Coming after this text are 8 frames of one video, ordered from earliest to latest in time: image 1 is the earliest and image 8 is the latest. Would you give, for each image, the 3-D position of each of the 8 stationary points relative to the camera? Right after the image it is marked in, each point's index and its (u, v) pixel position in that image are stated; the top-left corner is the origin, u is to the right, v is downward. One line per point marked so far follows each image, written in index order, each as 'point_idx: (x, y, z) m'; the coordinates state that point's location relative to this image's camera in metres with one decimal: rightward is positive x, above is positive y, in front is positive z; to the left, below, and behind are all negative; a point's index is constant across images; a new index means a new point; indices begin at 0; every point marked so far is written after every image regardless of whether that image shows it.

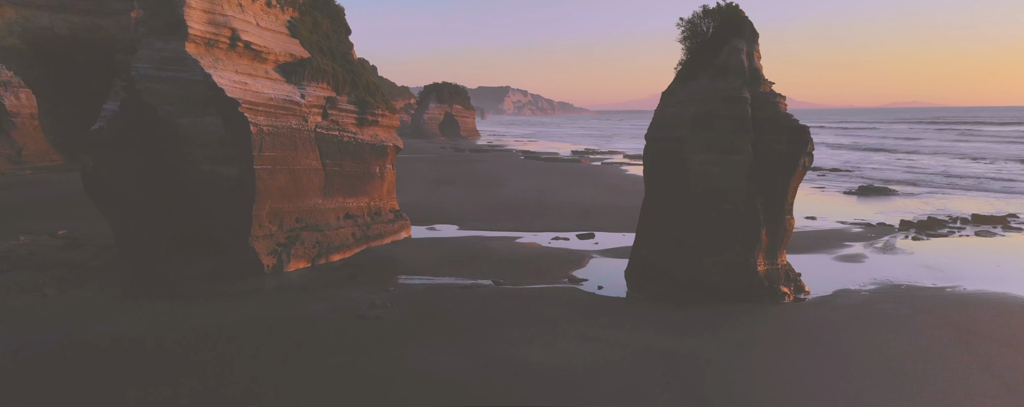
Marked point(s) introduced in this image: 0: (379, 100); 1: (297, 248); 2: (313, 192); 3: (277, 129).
0: (-2.8, +2.2, +12.6) m
1: (-3.5, -0.7, +9.9) m
2: (-3.6, +0.2, +10.7) m
3: (-3.9, +1.2, +10.0) m
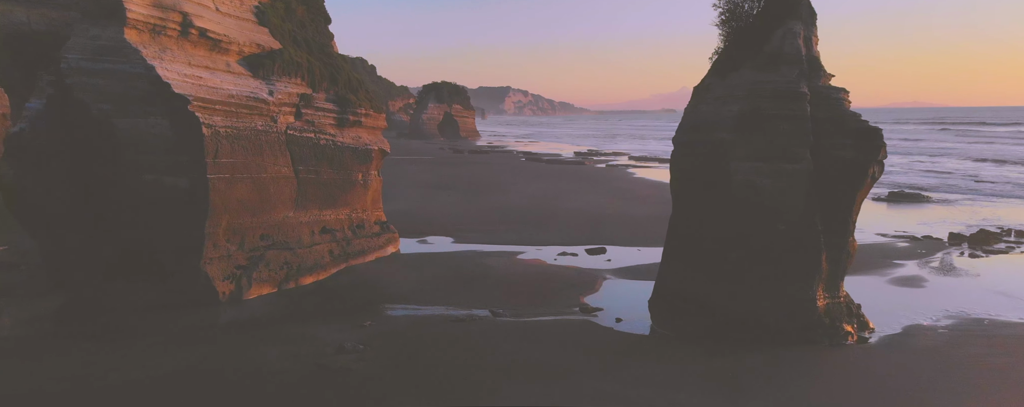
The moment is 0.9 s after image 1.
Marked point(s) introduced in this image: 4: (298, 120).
0: (-2.8, +2.0, +11.1) m
1: (-3.5, -1.0, +8.4) m
2: (-3.5, 0.0, +9.2) m
3: (-3.9, +1.0, +8.6) m
4: (-3.5, +1.4, +9.8) m
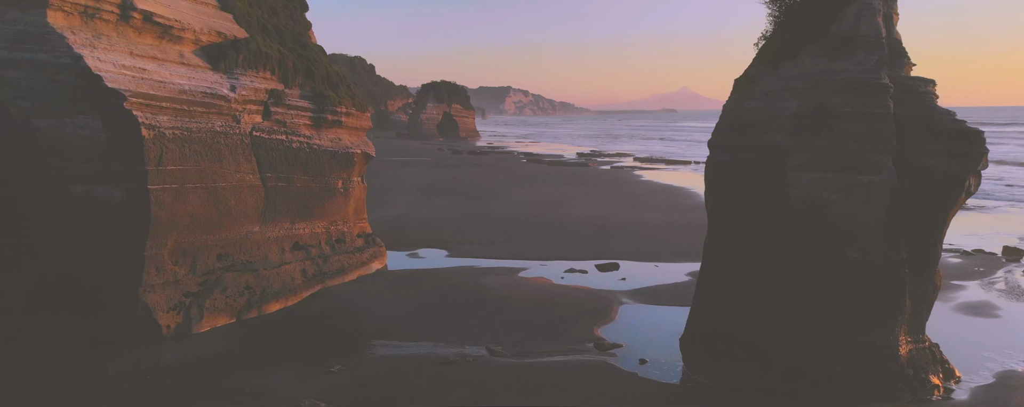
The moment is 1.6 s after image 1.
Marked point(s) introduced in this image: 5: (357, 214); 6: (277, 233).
0: (-2.8, +1.8, +9.8) m
1: (-3.5, -1.1, +7.1) m
2: (-3.5, -0.2, +7.9) m
3: (-3.9, +0.9, +7.3) m
4: (-3.5, +1.2, +8.5) m
5: (-2.6, -0.2, +10.0) m
6: (-3.3, -0.4, +8.4) m
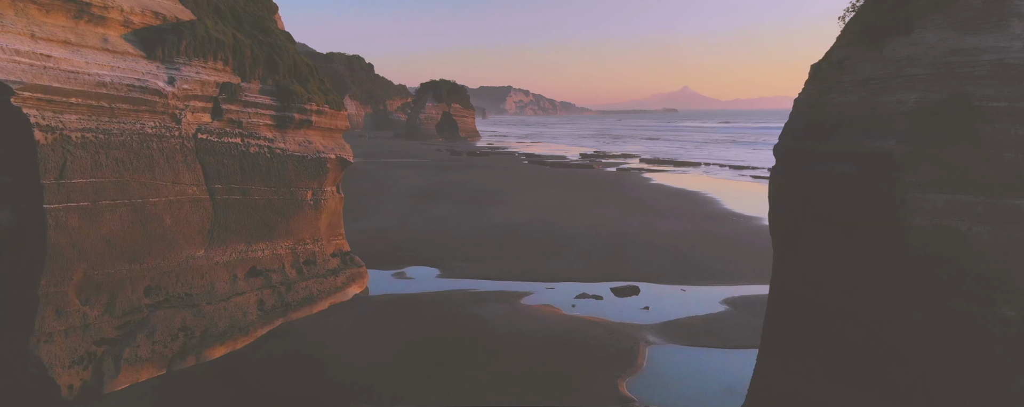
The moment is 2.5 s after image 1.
0: (-2.7, +1.6, +8.4) m
1: (-3.5, -1.3, +5.6) m
2: (-3.5, -0.4, +6.4) m
3: (-3.9, +0.7, +5.8) m
4: (-3.5, +1.0, +7.1) m
5: (-2.6, -0.4, +8.5) m
6: (-3.3, -0.6, +6.9) m
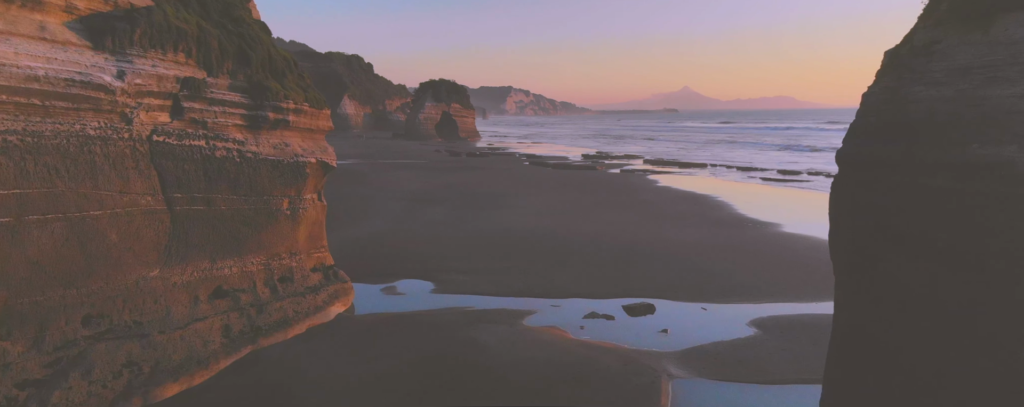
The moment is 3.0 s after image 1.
0: (-2.7, +1.5, +7.5) m
1: (-3.5, -1.4, +4.8) m
2: (-3.5, -0.5, +5.6) m
3: (-3.9, +0.5, +4.9) m
4: (-3.5, +0.9, +6.2) m
5: (-2.6, -0.5, +7.6) m
6: (-3.3, -0.7, +6.0) m
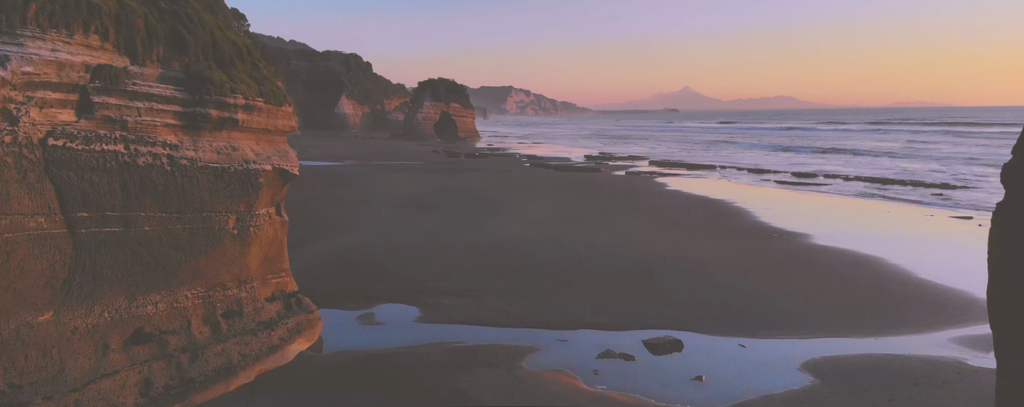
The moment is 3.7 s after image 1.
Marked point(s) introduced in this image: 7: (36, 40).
0: (-2.8, +1.3, +6.2) m
1: (-3.5, -1.6, +3.5) m
2: (-3.5, -0.7, +4.3) m
3: (-3.9, +0.4, +3.6) m
4: (-3.5, +0.7, +4.9) m
5: (-2.6, -0.7, +6.3) m
6: (-3.3, -0.9, +4.7) m
7: (-3.7, +1.3, +4.7) m
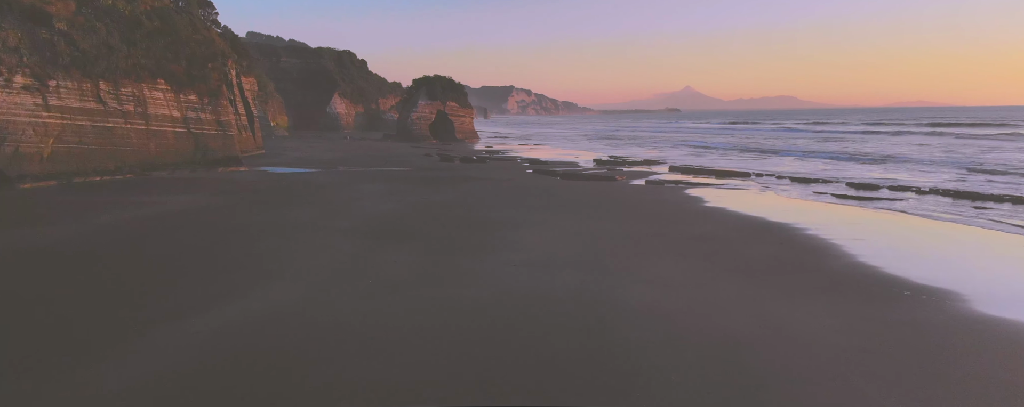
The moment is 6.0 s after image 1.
0: (-2.8, +0.7, +2.1) m
1: (-3.5, -2.2, -0.6) m
2: (-3.6, -1.3, +0.2) m
3: (-3.9, -0.2, -0.4) m
4: (-3.5, +0.1, +0.8) m
5: (-2.6, -1.3, +2.3) m
6: (-3.3, -1.5, +0.7) m
7: (-3.8, +0.7, +0.6) m
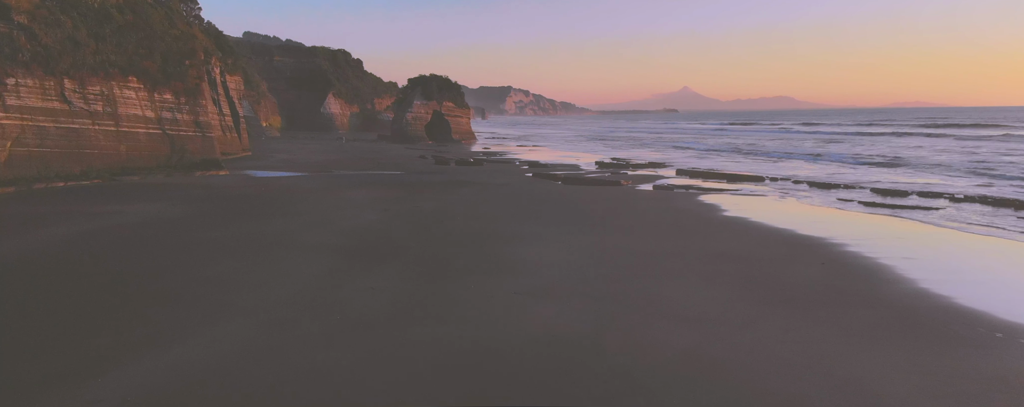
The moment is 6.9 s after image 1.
0: (-2.8, +0.5, +0.6) m
1: (-3.5, -2.4, -2.2) m
2: (-3.5, -1.5, -1.4) m
3: (-3.9, -0.5, -2.0) m
4: (-3.5, -0.1, -0.8) m
5: (-2.6, -1.5, +0.7) m
6: (-3.3, -1.7, -0.9) m
7: (-3.7, +0.5, -1.0) m
